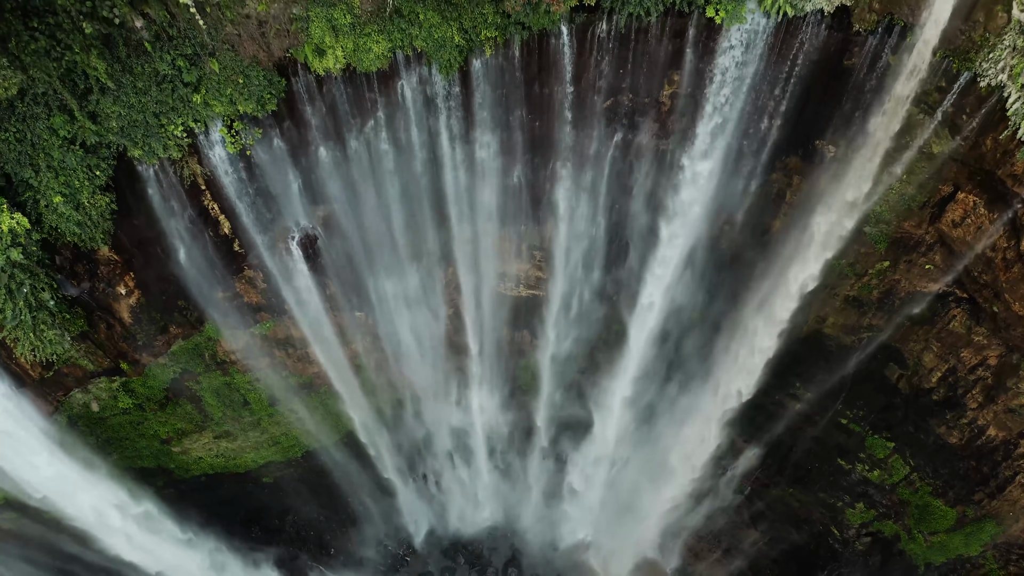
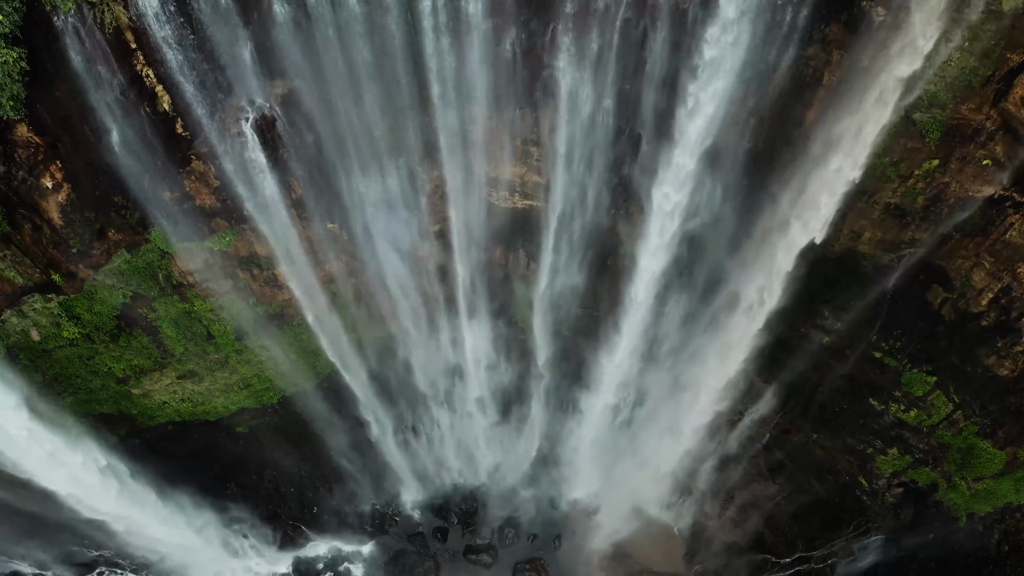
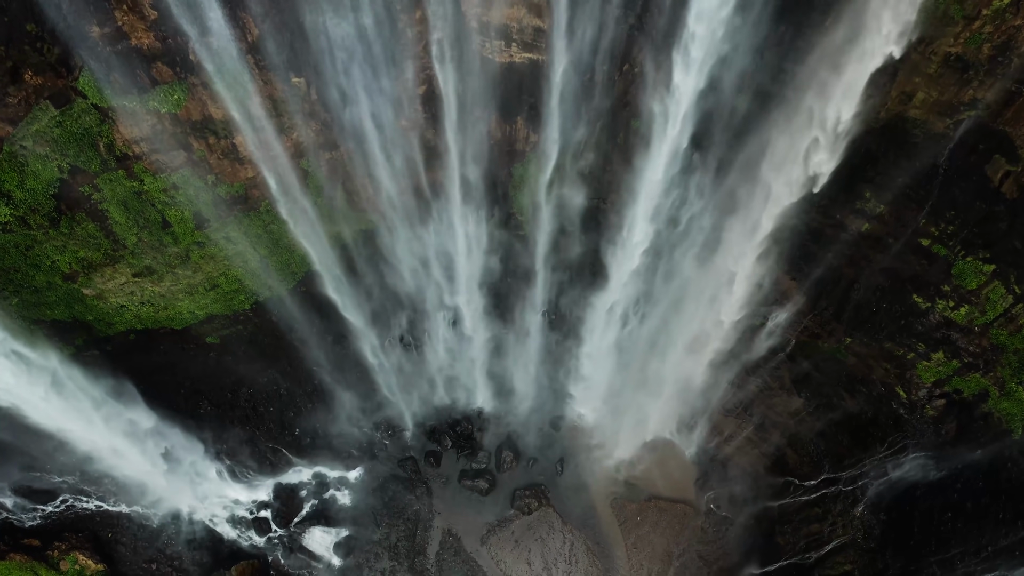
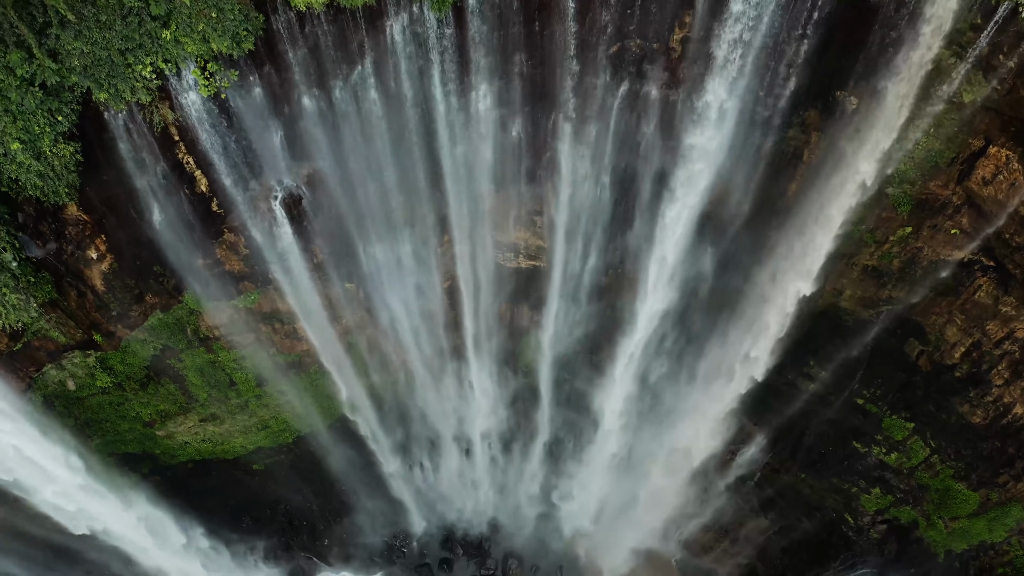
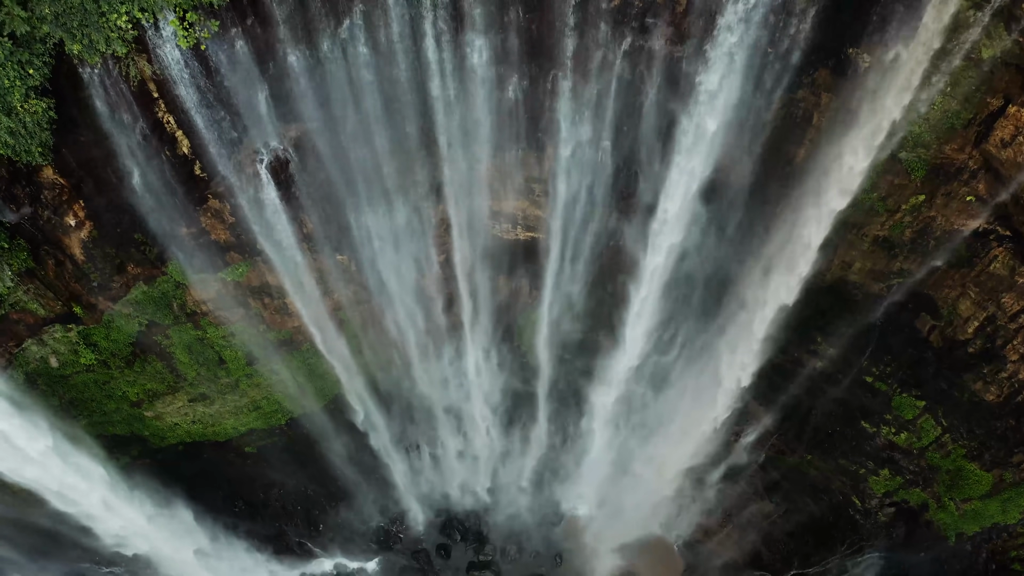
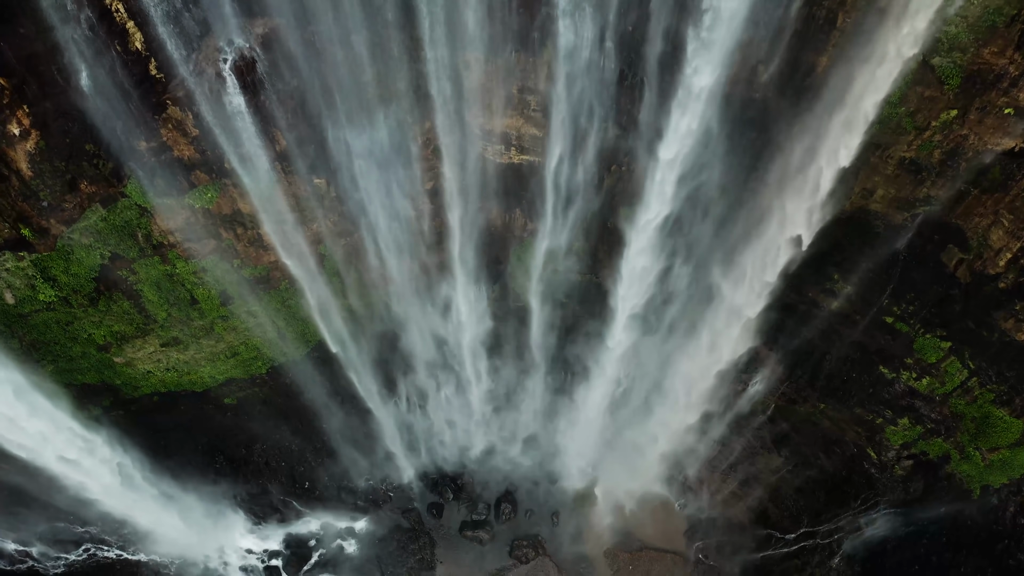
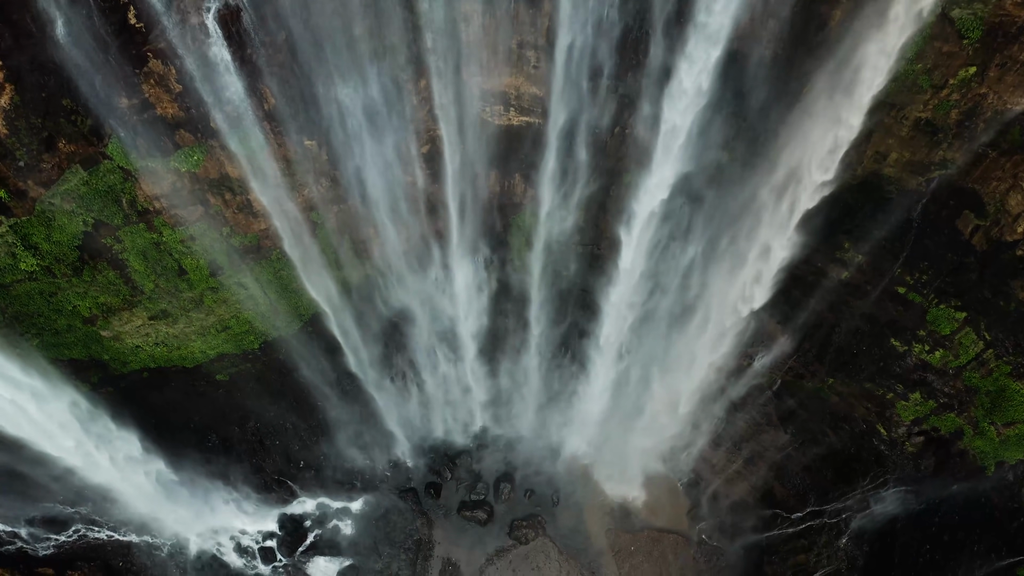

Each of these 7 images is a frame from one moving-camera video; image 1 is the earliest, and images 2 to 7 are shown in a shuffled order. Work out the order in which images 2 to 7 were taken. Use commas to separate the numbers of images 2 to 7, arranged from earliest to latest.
4, 5, 2, 6, 7, 3
